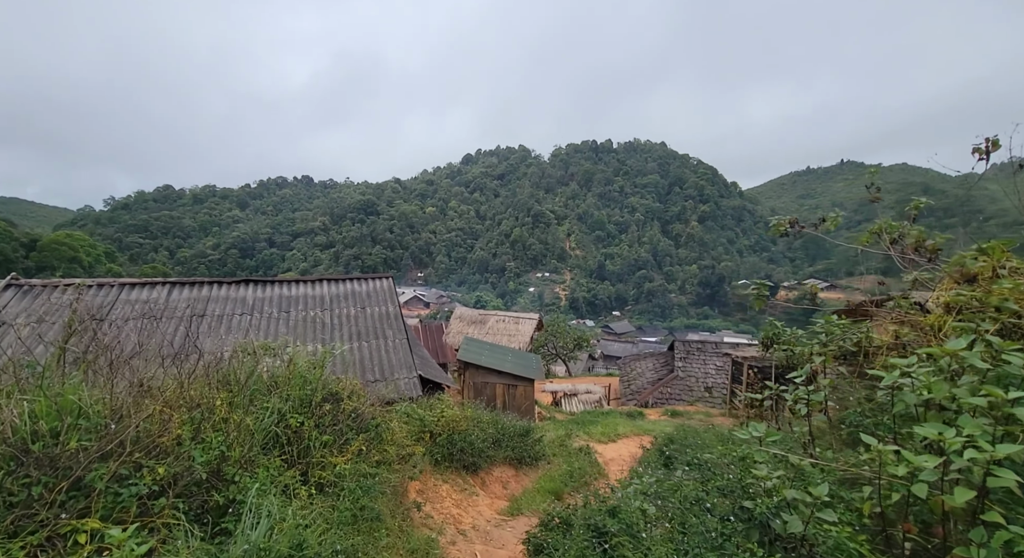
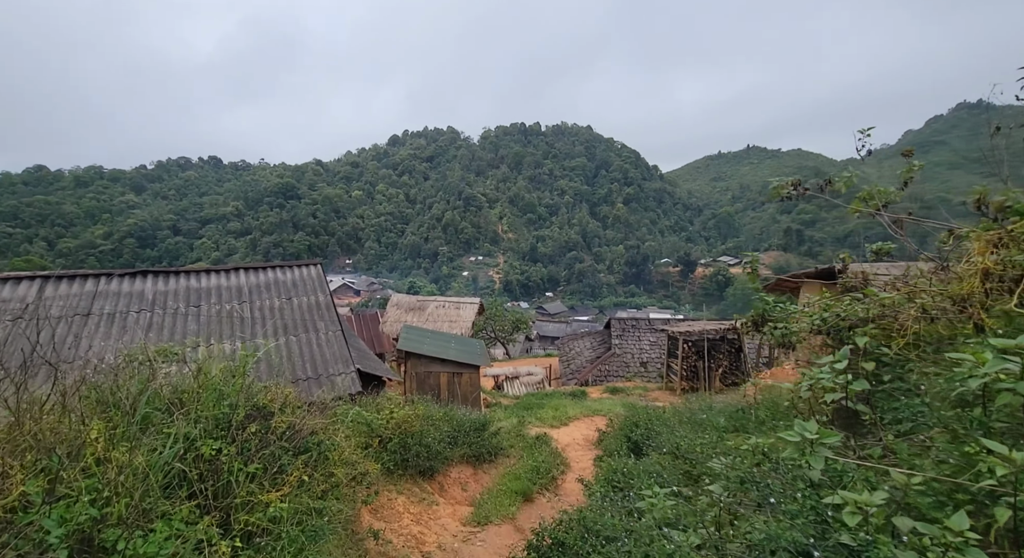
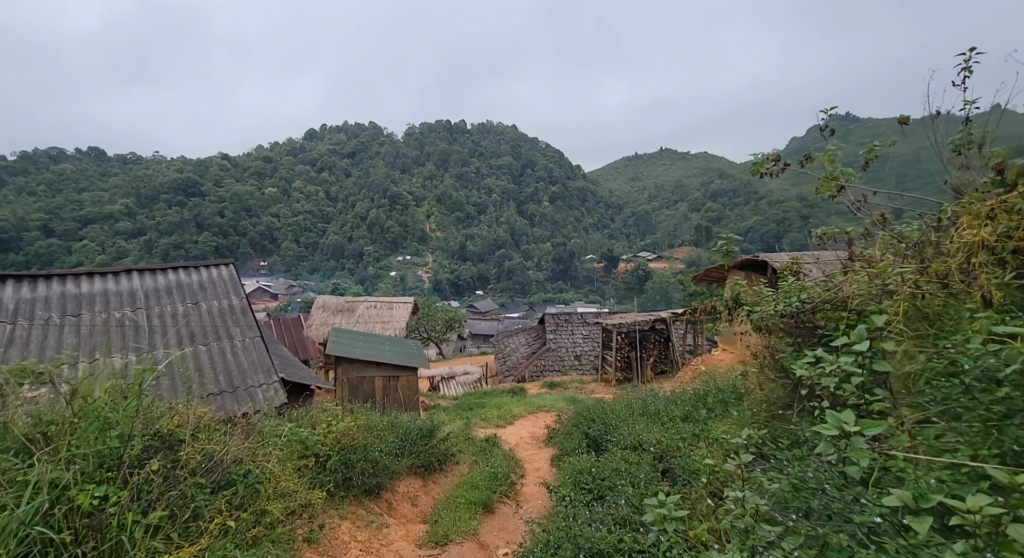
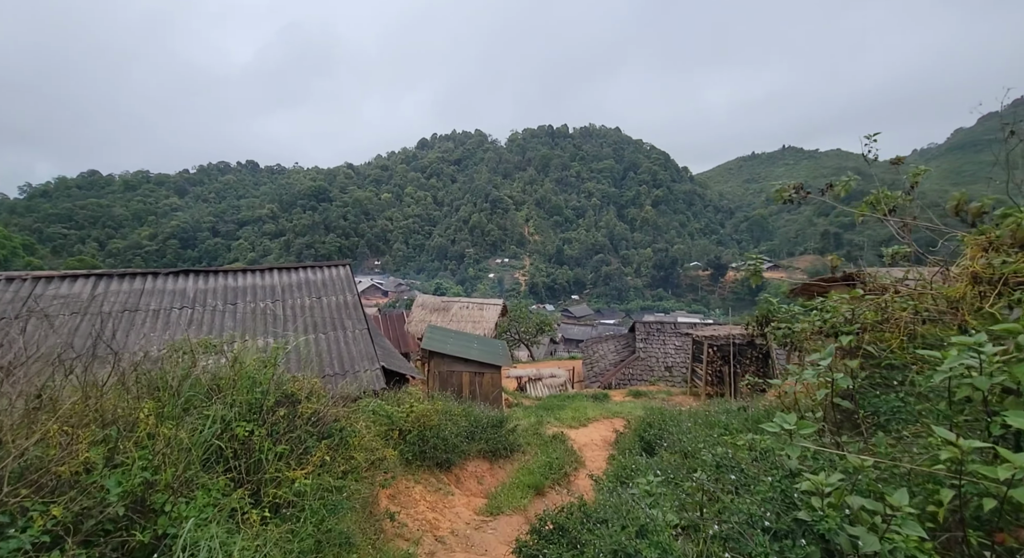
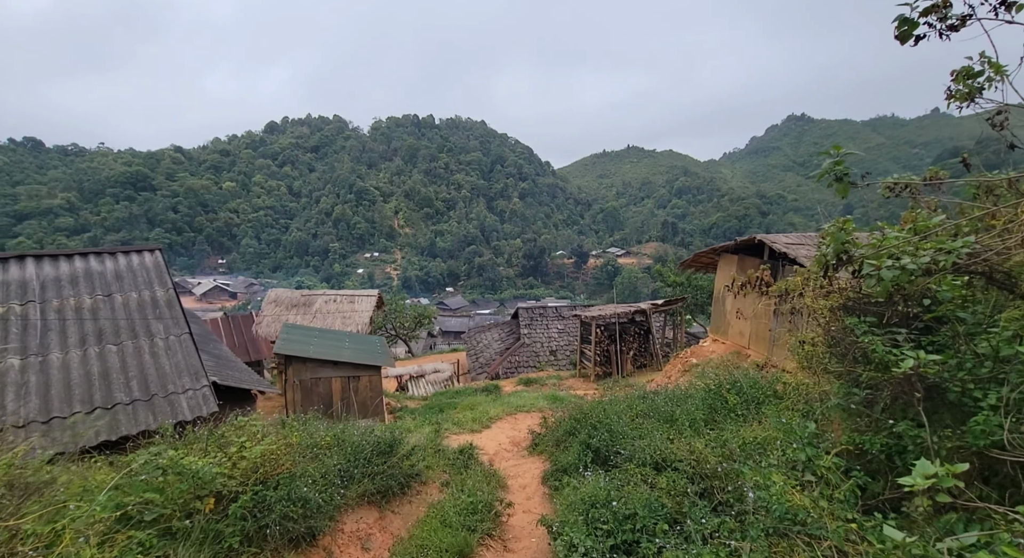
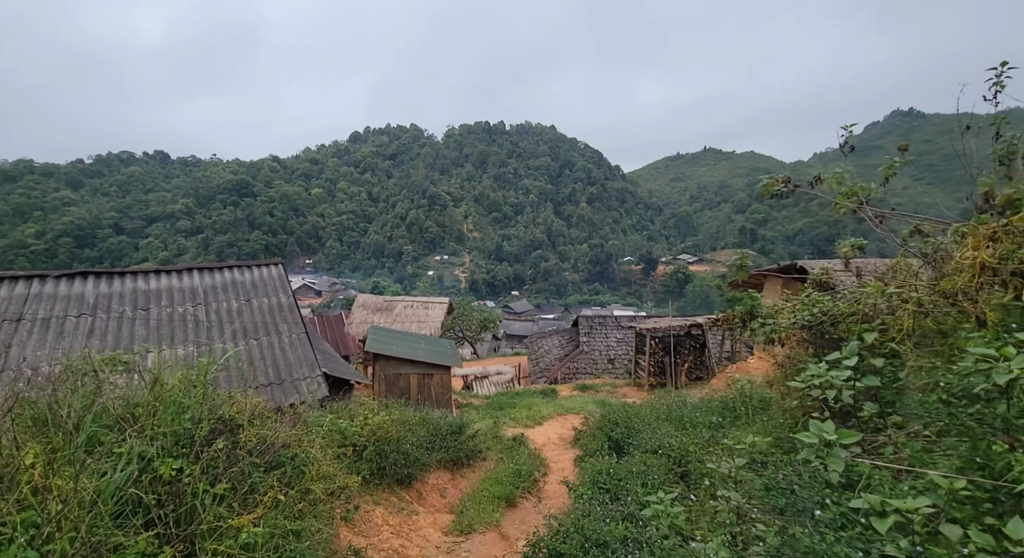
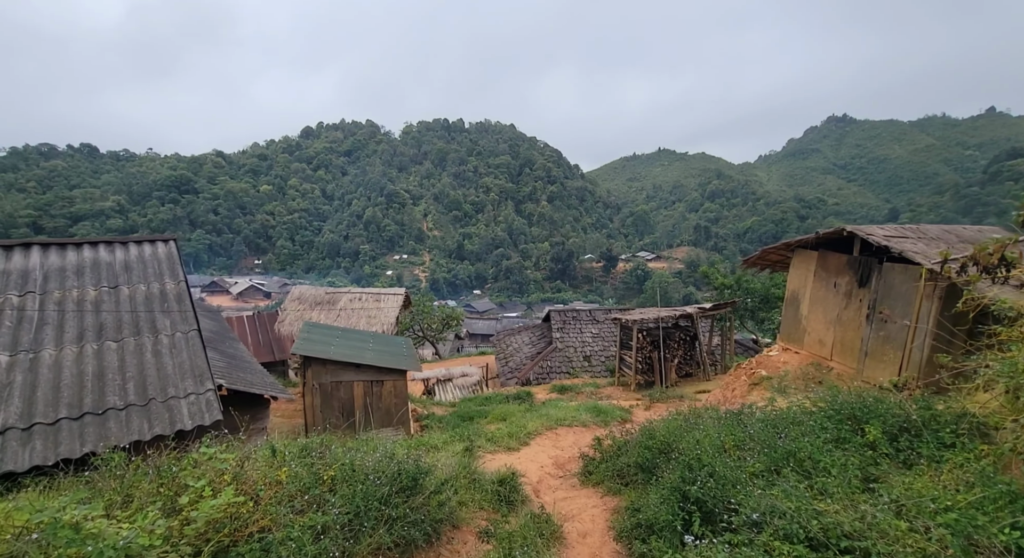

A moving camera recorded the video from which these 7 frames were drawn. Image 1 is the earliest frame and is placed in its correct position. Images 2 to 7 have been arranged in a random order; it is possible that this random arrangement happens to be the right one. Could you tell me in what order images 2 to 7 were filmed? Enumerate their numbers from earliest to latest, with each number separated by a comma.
4, 2, 6, 3, 5, 7
